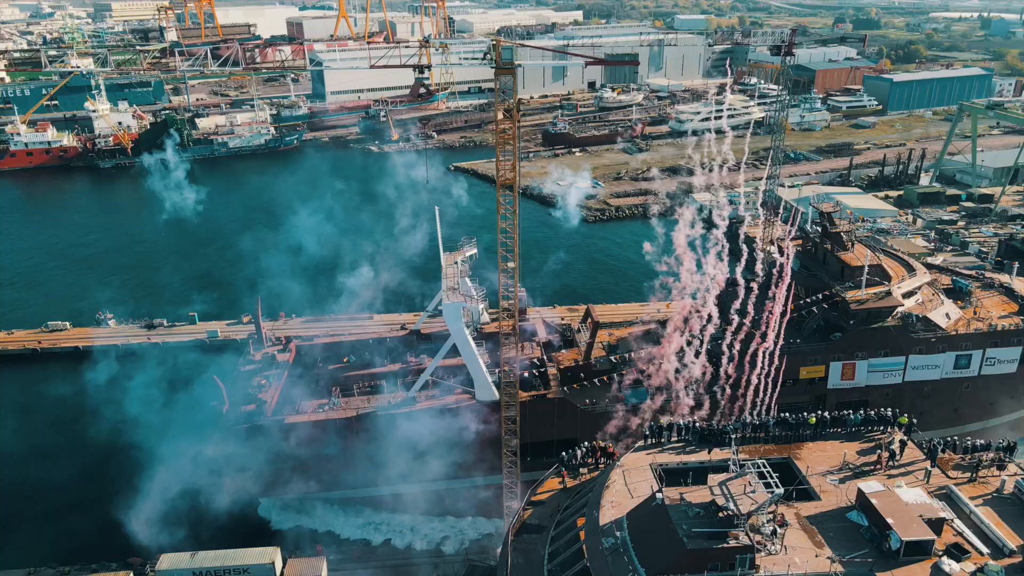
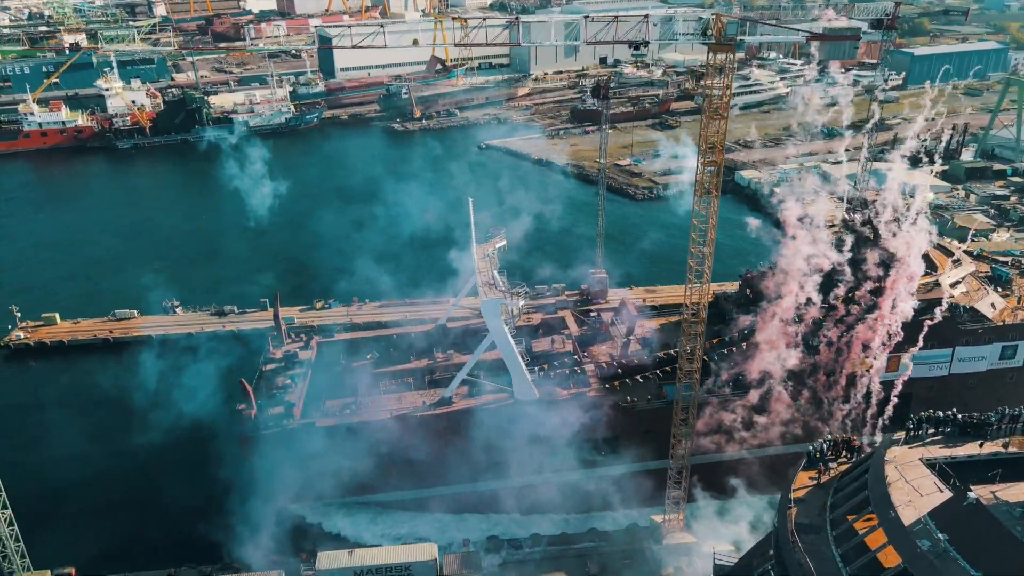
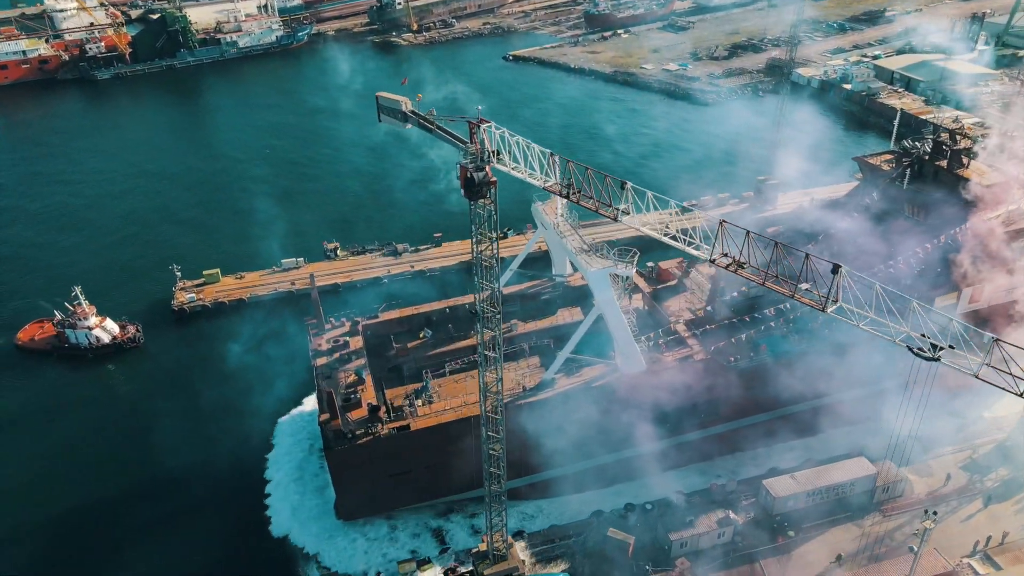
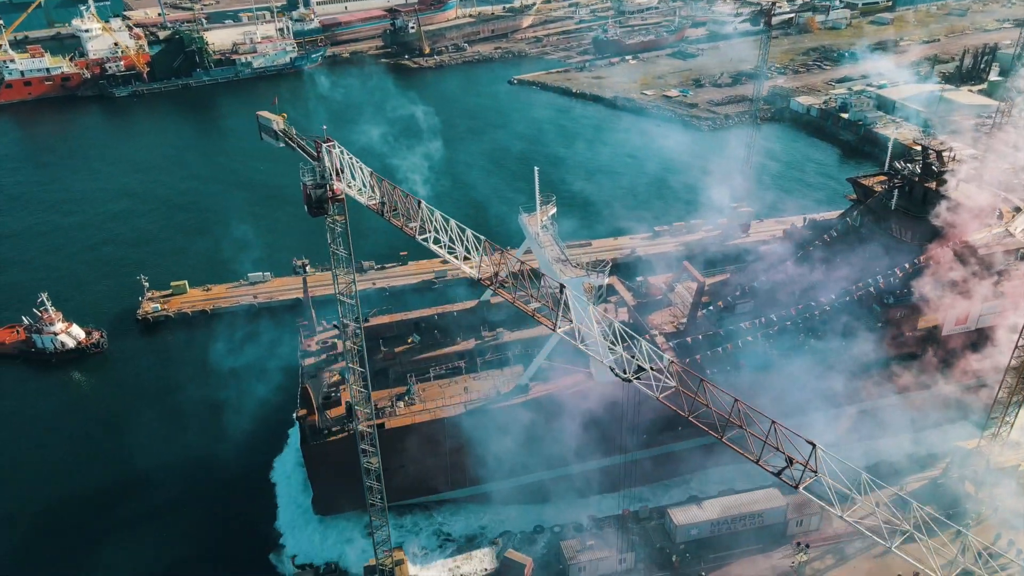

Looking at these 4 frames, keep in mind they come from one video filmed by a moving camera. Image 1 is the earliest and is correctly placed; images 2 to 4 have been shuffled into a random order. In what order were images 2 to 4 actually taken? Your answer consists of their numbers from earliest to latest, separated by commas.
2, 4, 3
